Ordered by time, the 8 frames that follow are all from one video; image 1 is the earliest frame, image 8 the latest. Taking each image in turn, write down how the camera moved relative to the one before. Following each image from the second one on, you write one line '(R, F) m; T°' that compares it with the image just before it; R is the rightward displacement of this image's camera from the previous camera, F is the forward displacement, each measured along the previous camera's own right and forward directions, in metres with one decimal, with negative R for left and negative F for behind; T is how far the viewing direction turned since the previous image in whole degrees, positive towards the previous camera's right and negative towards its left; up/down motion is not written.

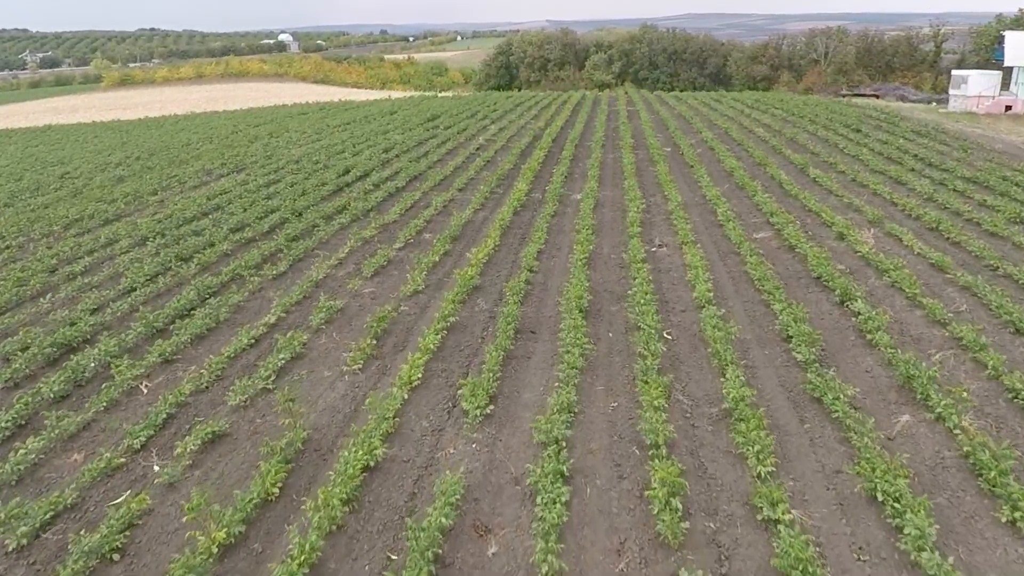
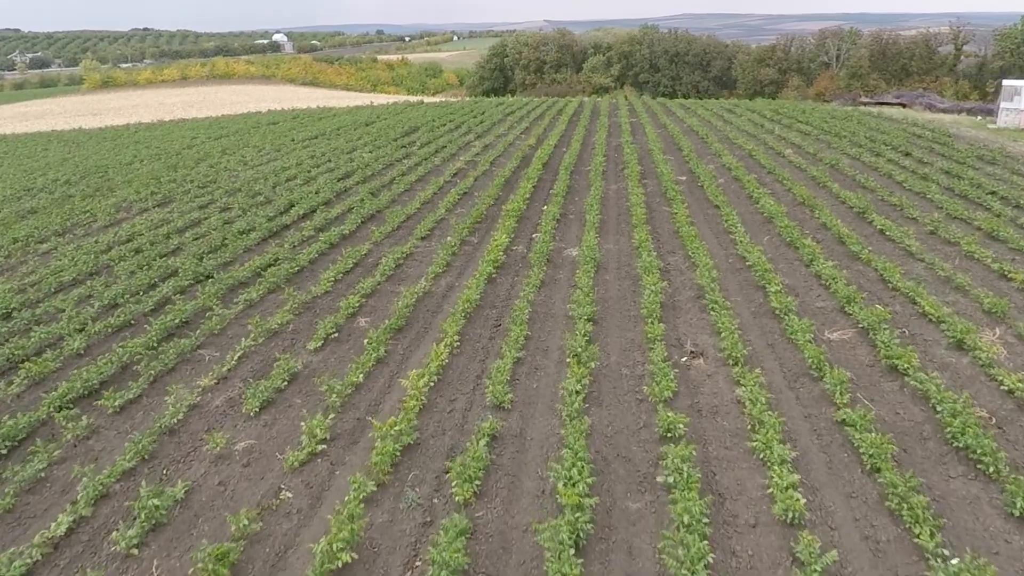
(+0.4, +3.5) m; 0°
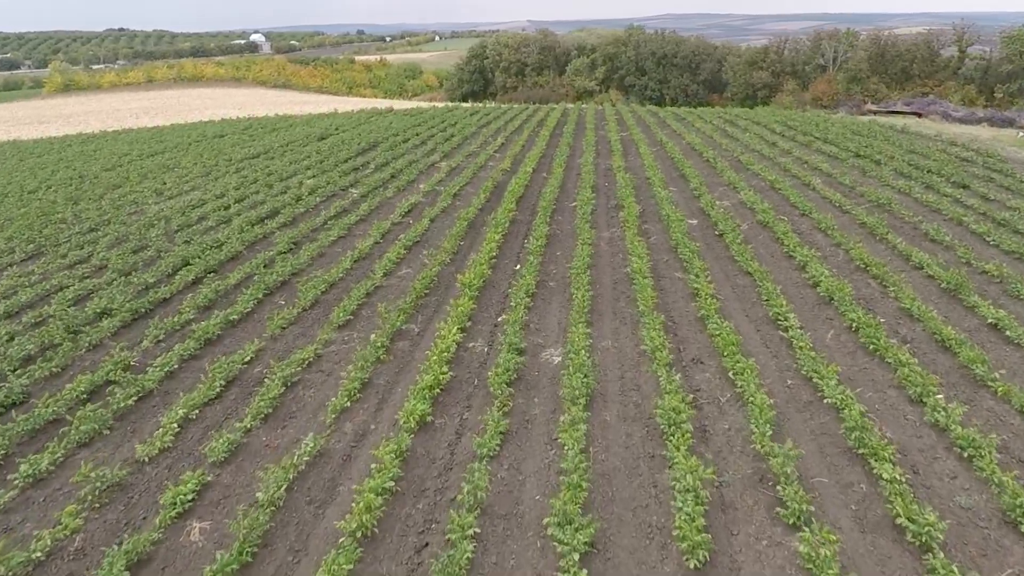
(+0.4, +3.6) m; +1°
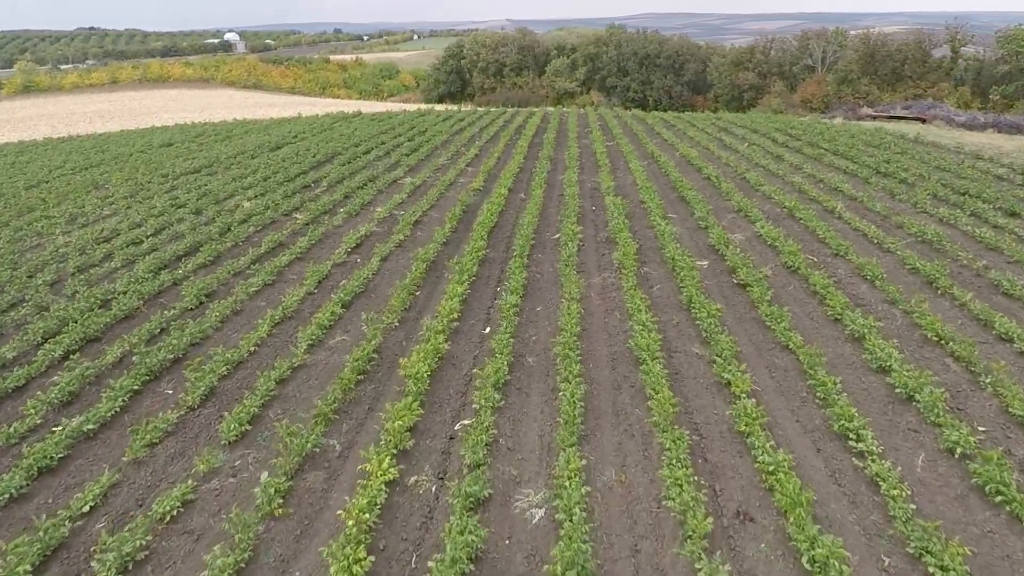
(+0.2, +2.4) m; +2°
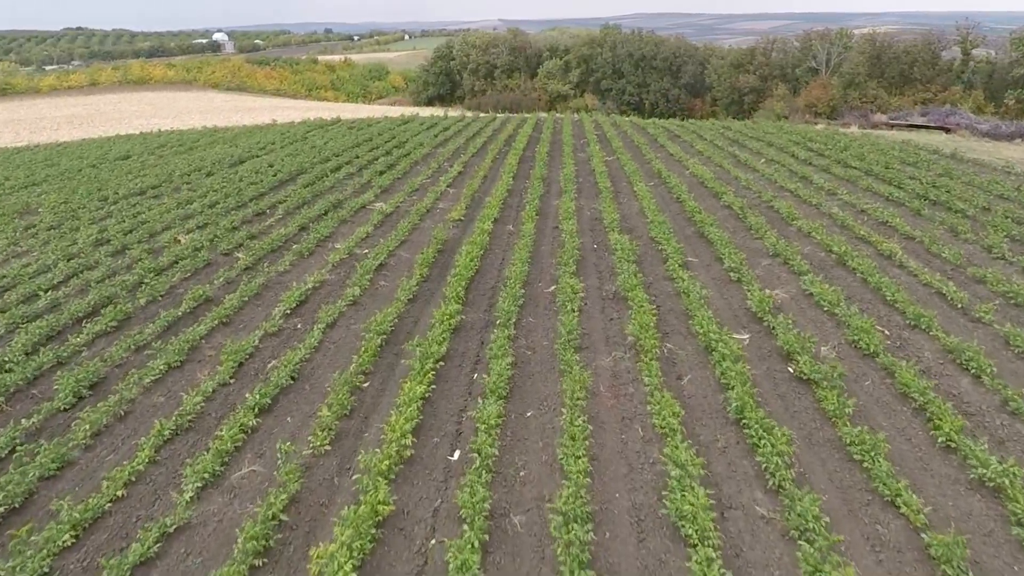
(+0.1, +2.4) m; +1°
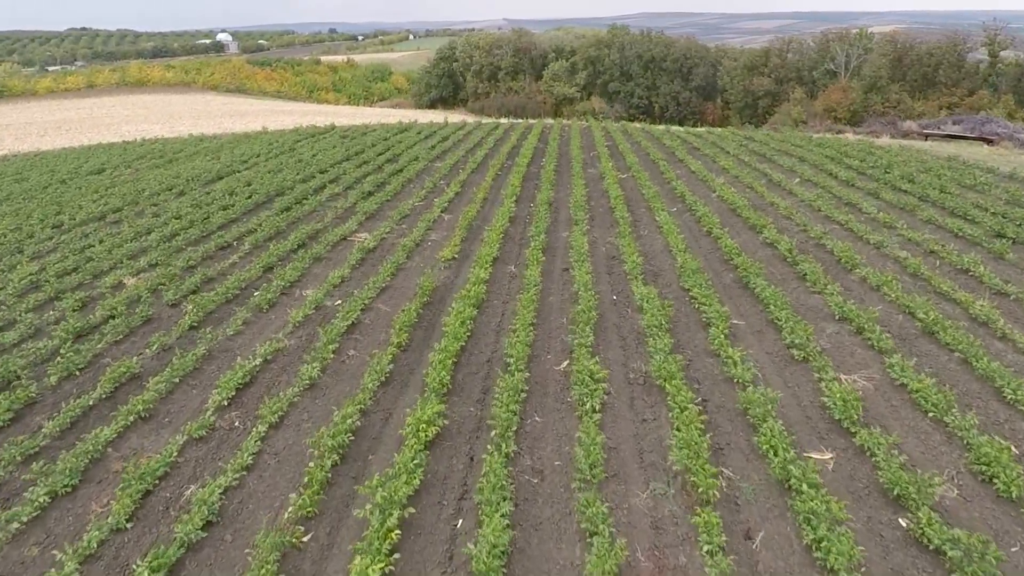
(0.0, +2.0) m; 0°
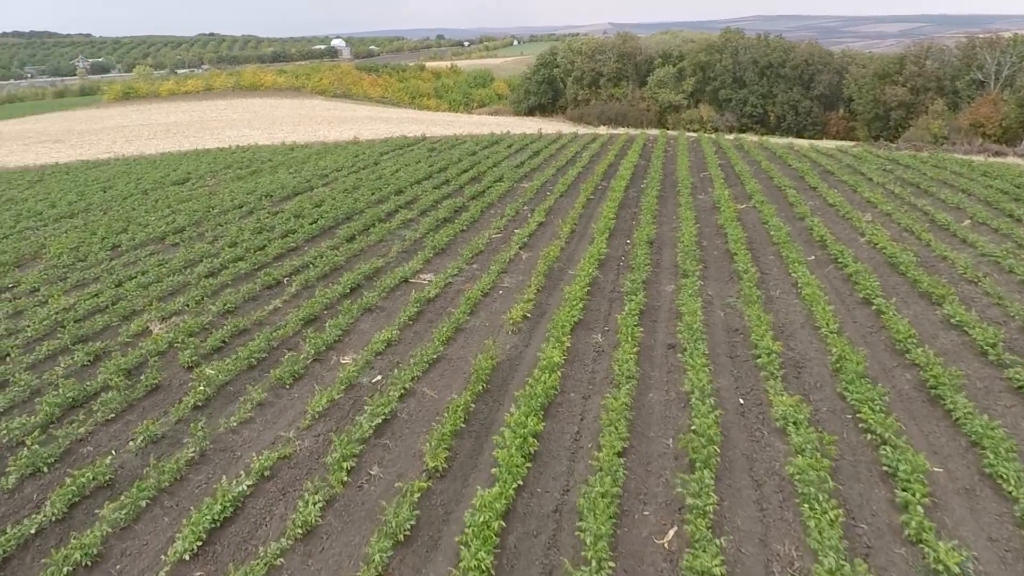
(0.0, +2.3) m; -8°
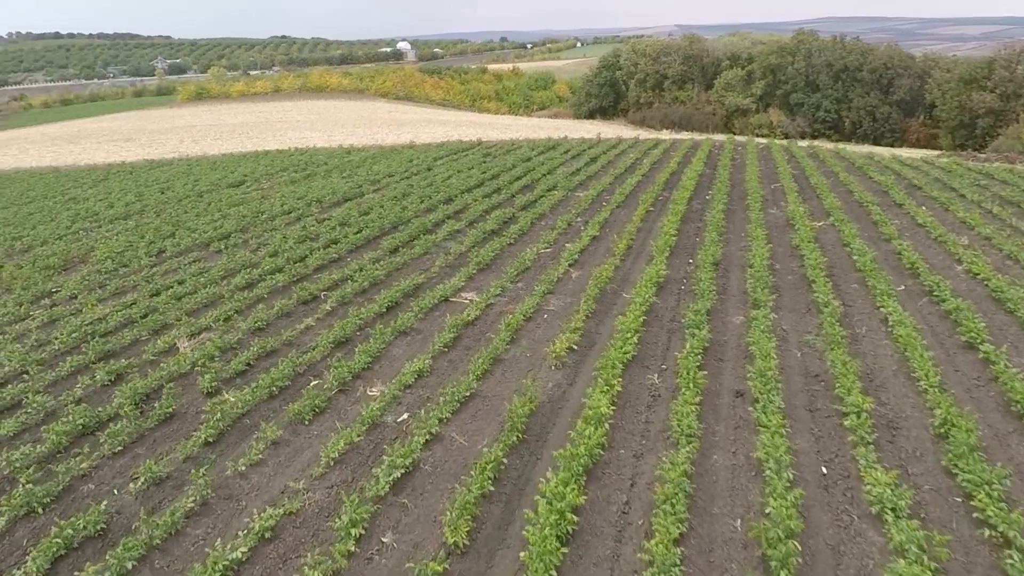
(+0.1, +0.9) m; -5°
